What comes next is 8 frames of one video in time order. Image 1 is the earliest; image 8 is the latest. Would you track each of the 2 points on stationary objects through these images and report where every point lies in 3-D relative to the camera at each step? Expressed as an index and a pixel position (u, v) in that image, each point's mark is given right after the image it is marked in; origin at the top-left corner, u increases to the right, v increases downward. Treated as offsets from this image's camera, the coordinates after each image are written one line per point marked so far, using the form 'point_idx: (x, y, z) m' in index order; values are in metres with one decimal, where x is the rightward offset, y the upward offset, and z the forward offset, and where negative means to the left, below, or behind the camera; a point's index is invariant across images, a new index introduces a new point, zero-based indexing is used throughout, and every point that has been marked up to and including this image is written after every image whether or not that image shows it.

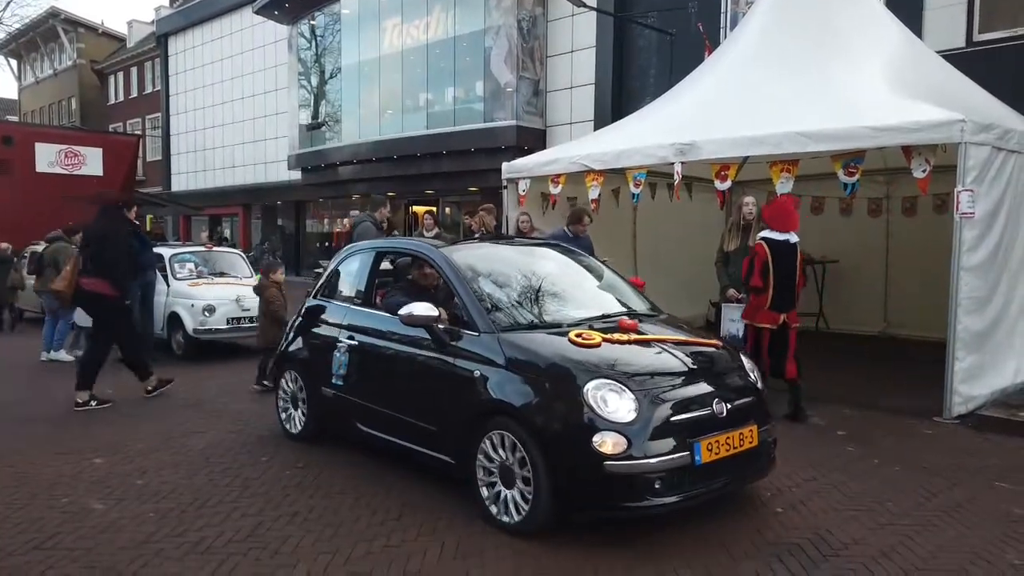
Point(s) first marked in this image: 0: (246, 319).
0: (-3.4, -0.4, +9.8) m
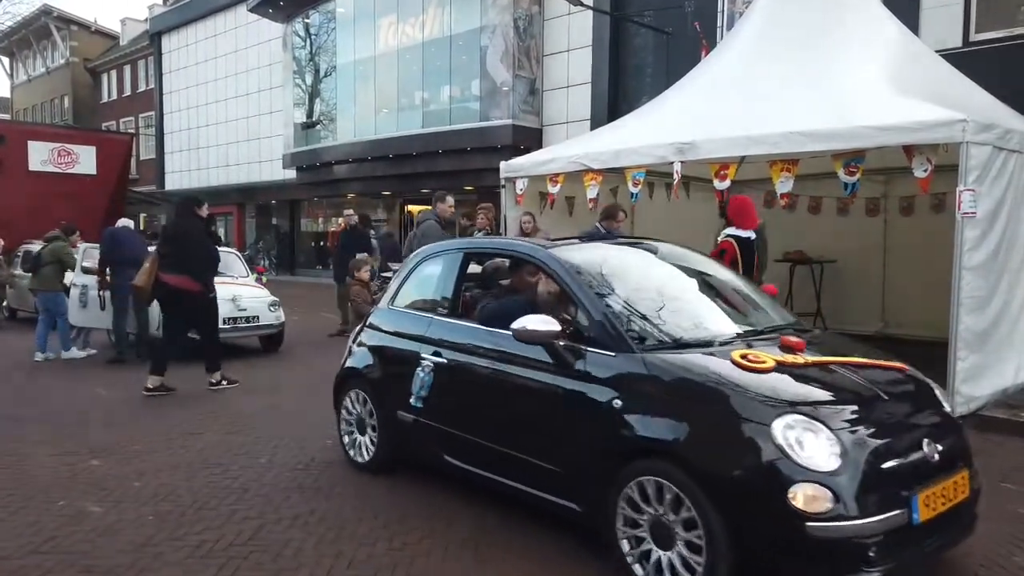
0: (-3.4, -0.4, +9.8) m
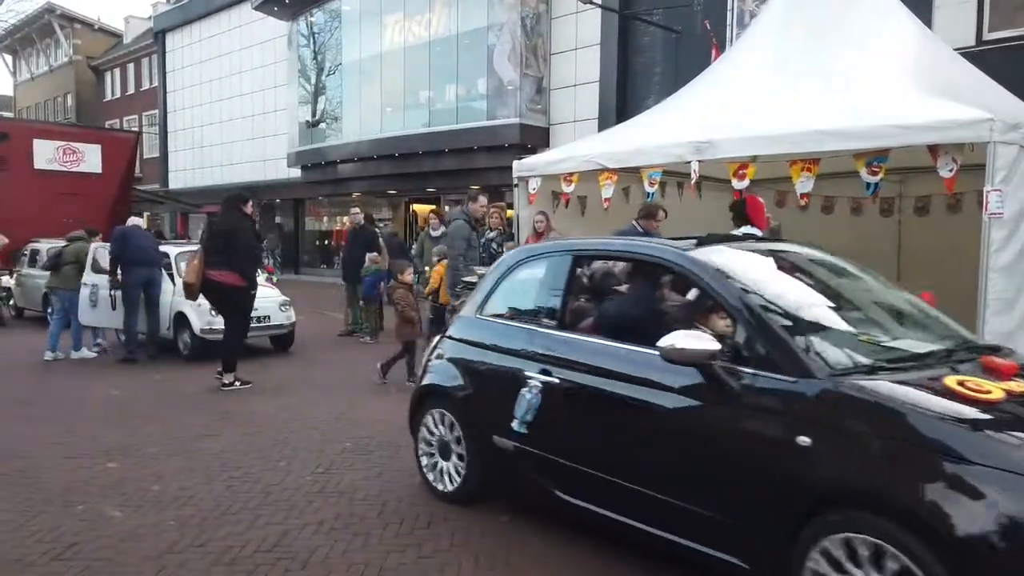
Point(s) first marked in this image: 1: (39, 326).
0: (-3.3, -0.4, +9.7) m
1: (-8.4, -0.7, +13.5) m
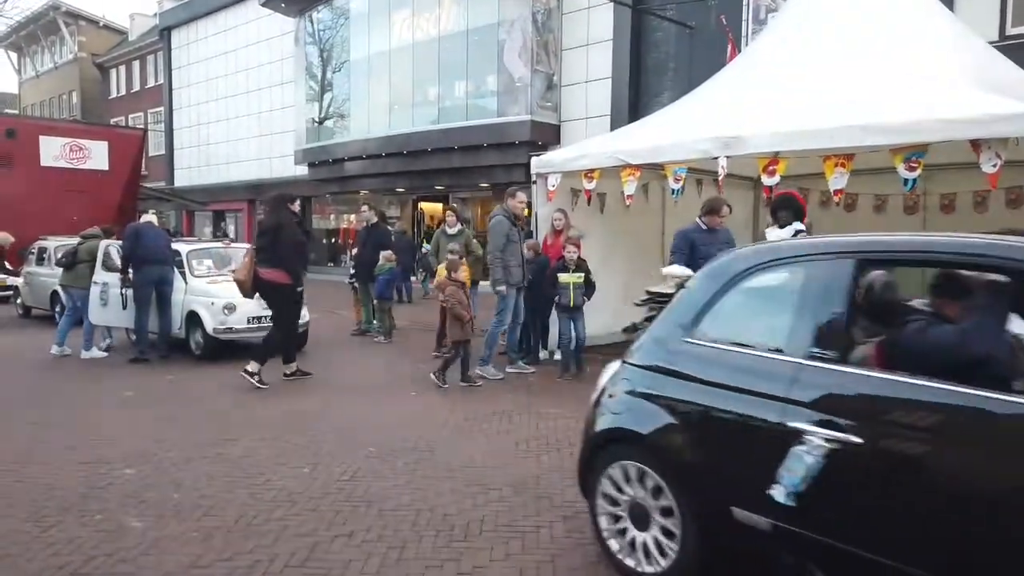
0: (-3.0, -0.4, +9.5) m
1: (-8.1, -0.6, +13.3) m
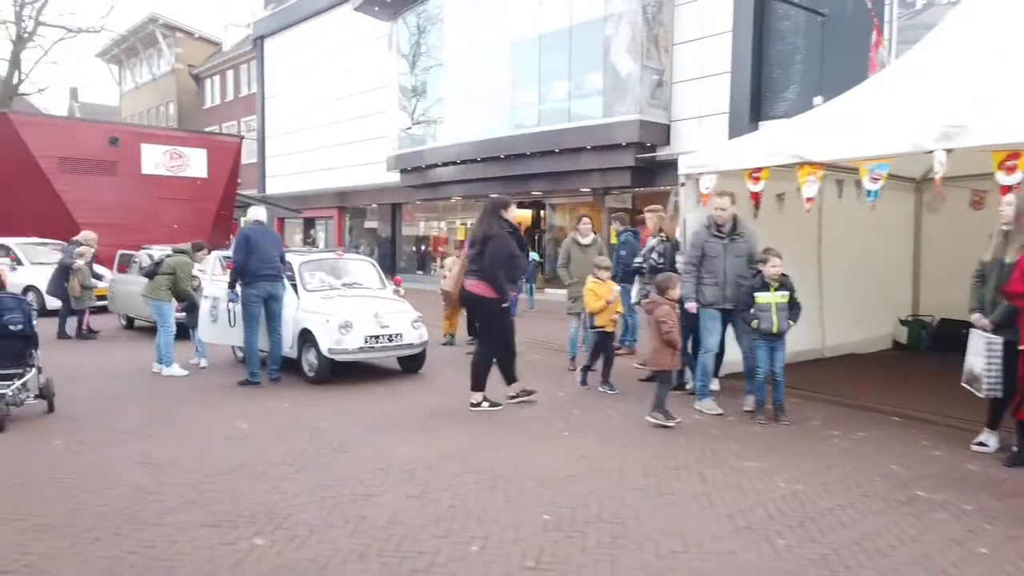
0: (-1.4, -0.6, +8.6) m
1: (-6.1, -0.8, +12.9) m
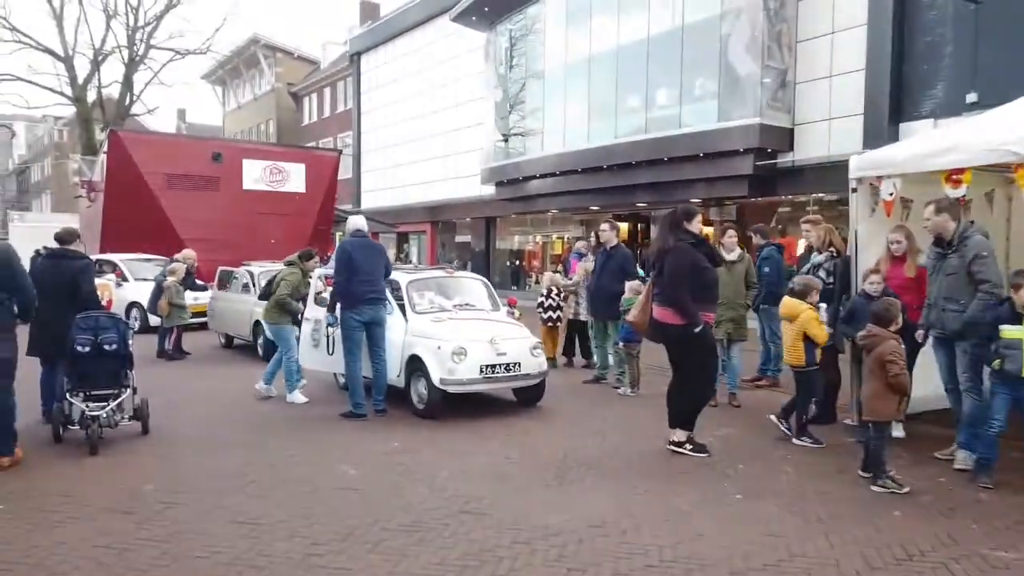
0: (-0.1, -0.8, +7.6) m
1: (-4.3, -1.1, +12.4) m
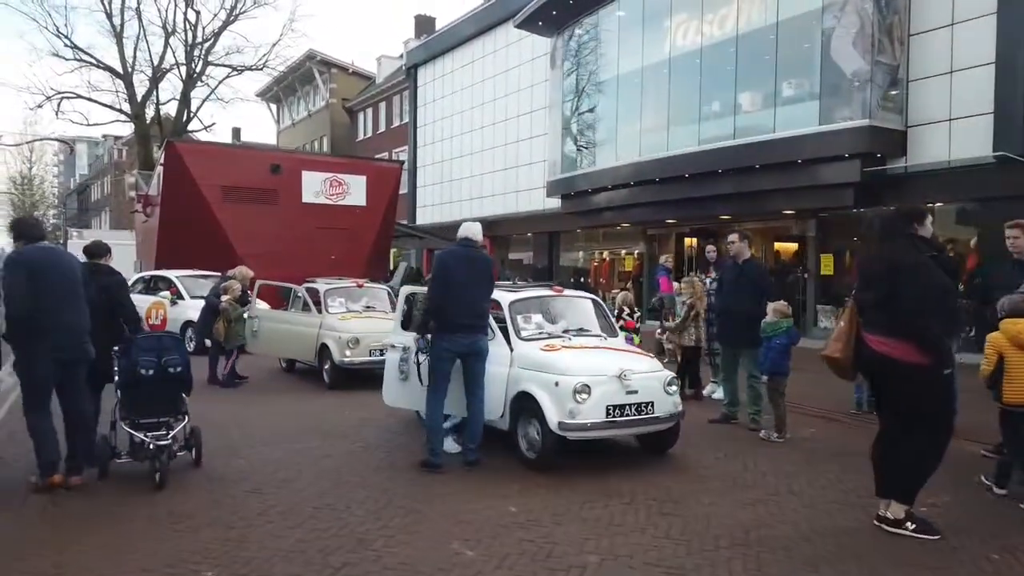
0: (+1.0, -1.0, +6.1) m
1: (-2.9, -1.4, +11.2) m
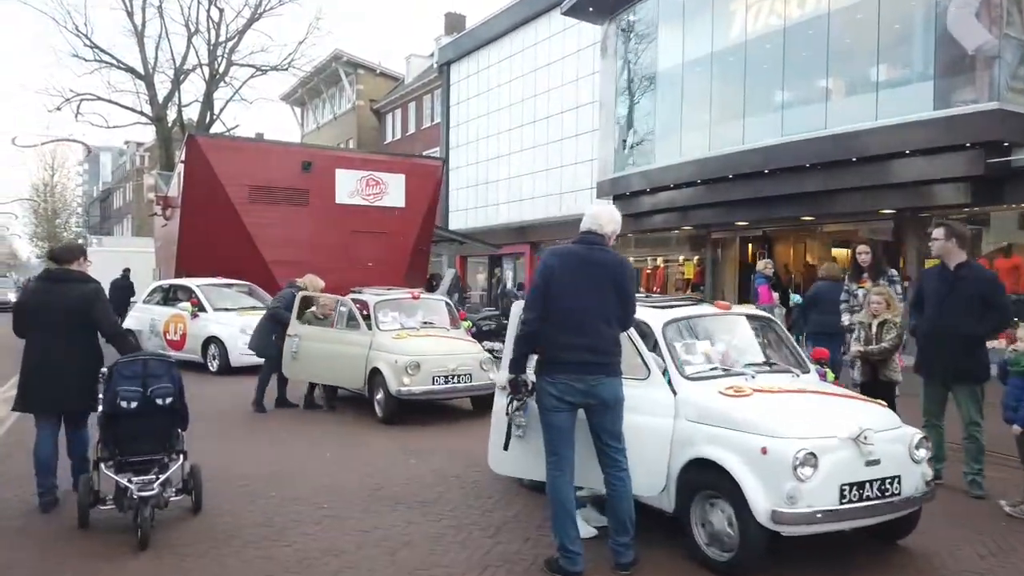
0: (+1.9, -1.0, +4.1) m
1: (-1.8, -1.5, +9.2) m
